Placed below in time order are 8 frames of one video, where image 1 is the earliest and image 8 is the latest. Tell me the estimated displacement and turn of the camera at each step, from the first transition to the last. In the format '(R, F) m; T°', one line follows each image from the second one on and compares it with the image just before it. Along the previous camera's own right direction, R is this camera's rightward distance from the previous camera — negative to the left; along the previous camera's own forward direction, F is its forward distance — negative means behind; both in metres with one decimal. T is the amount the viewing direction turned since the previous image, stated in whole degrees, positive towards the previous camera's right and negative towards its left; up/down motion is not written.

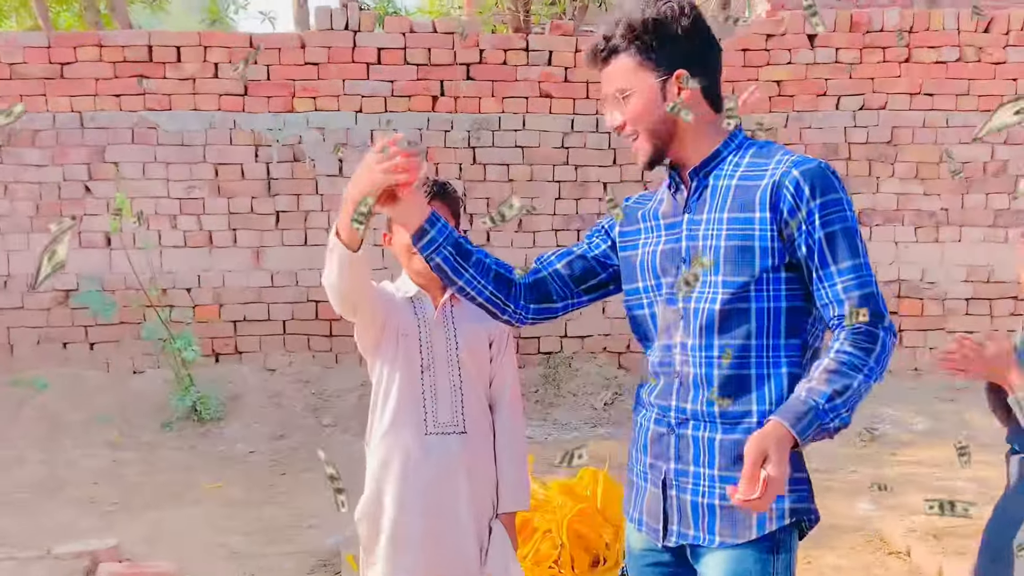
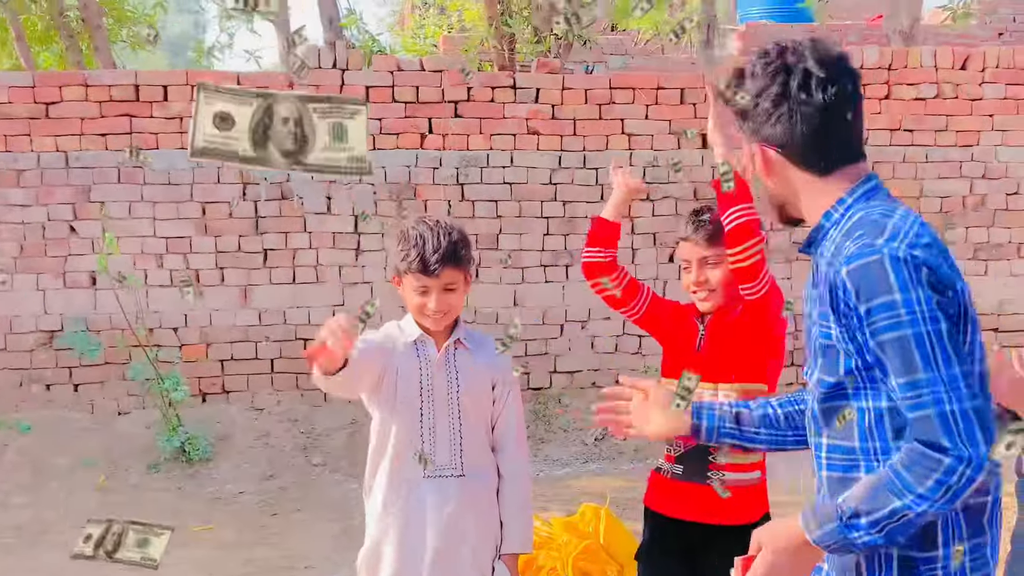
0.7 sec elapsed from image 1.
(-0.1, 0.0) m; +1°
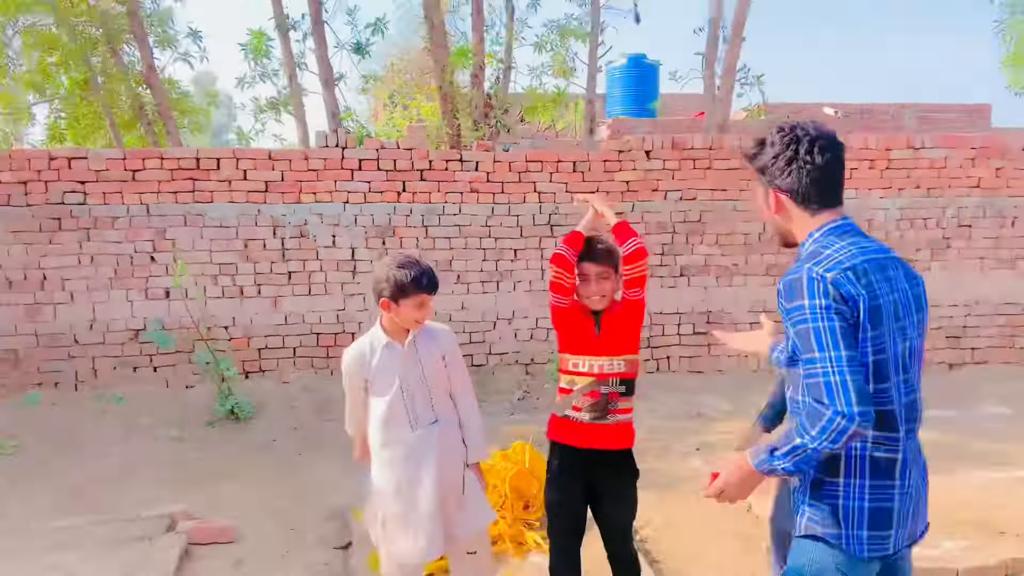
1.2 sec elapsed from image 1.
(-0.3, -2.5) m; +5°
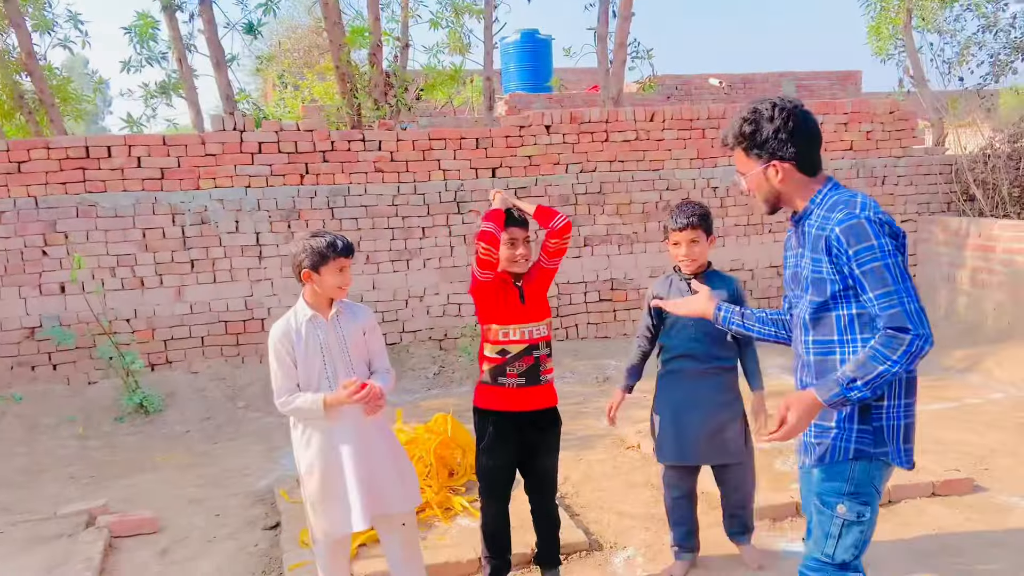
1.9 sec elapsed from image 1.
(-0.1, -0.1) m; +7°
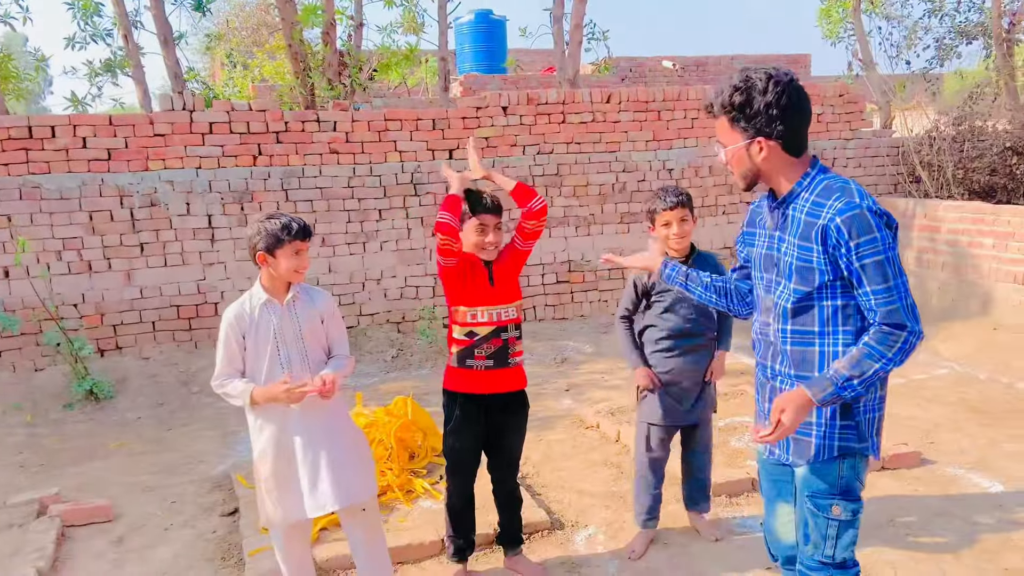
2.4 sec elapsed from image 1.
(0.0, 0.0) m; +3°
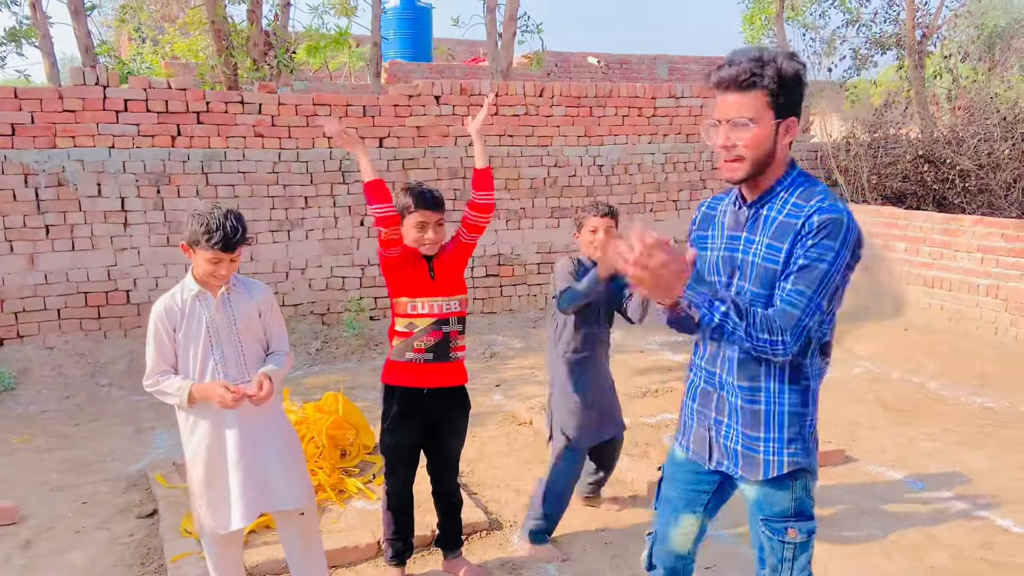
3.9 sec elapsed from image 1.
(-0.1, +0.1) m; +6°
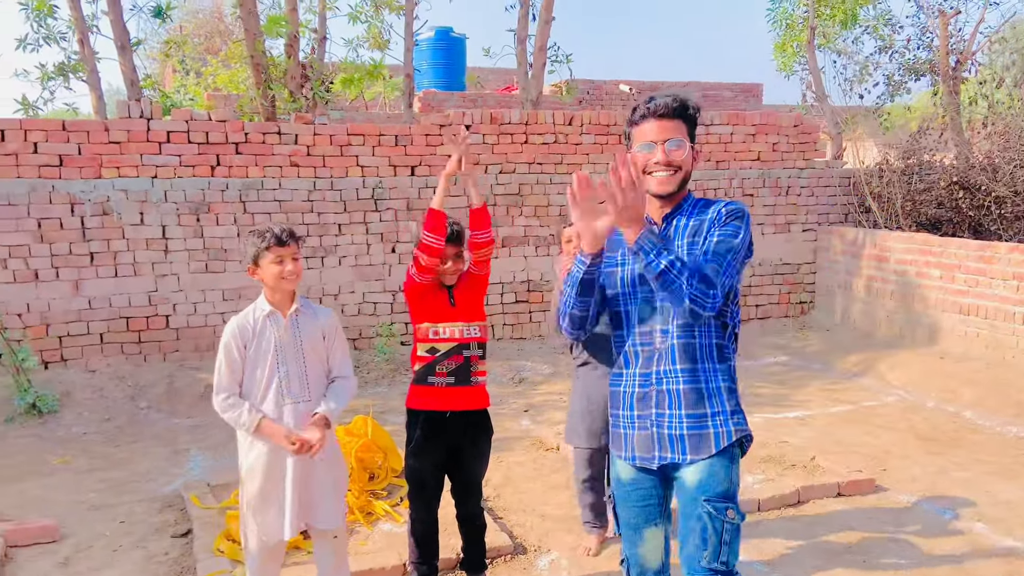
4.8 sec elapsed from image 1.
(+0.1, -0.1) m; -2°
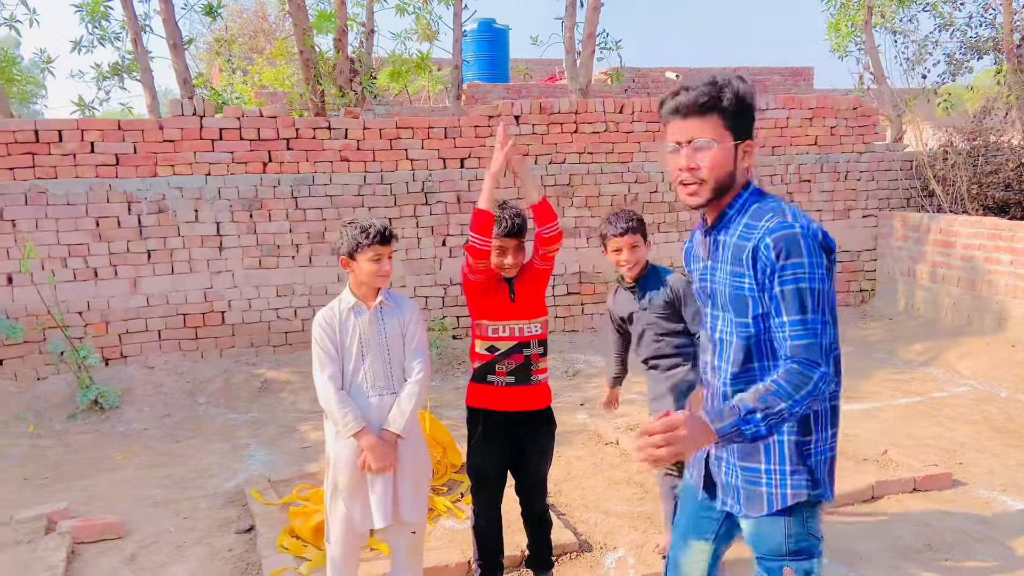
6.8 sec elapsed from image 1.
(-0.1, +0.1) m; -3°
